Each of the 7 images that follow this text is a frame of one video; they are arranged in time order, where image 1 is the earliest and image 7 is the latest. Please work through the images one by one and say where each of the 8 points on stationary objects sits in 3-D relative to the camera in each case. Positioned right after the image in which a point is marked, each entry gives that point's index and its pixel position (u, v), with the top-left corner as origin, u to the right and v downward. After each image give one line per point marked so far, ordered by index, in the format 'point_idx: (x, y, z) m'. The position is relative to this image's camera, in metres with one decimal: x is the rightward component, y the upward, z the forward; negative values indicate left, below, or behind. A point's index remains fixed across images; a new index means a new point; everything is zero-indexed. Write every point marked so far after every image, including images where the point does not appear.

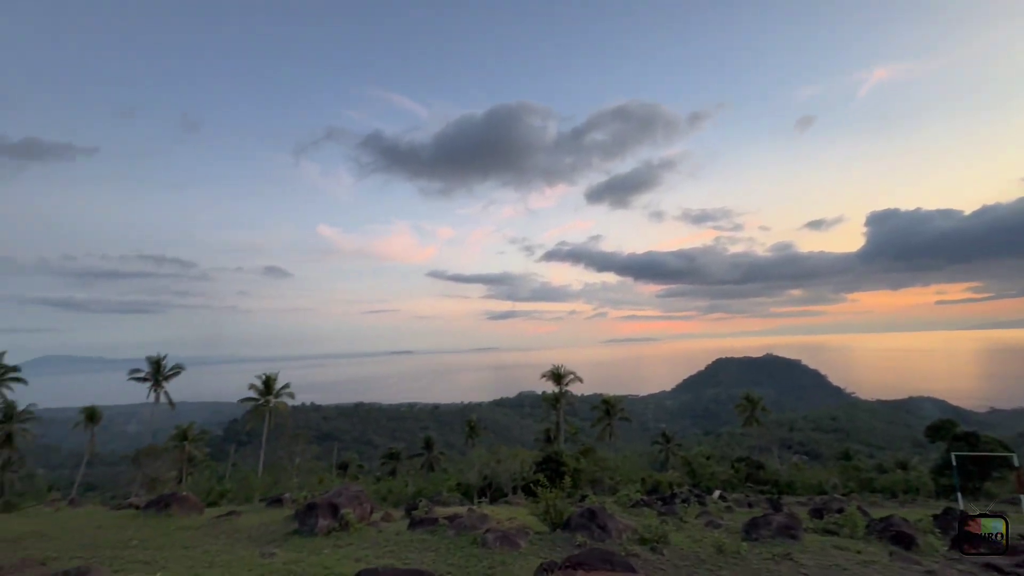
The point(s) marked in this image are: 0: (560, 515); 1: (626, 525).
0: (+1.5, -7.2, +14.8) m
1: (+3.5, -7.3, +14.4) m
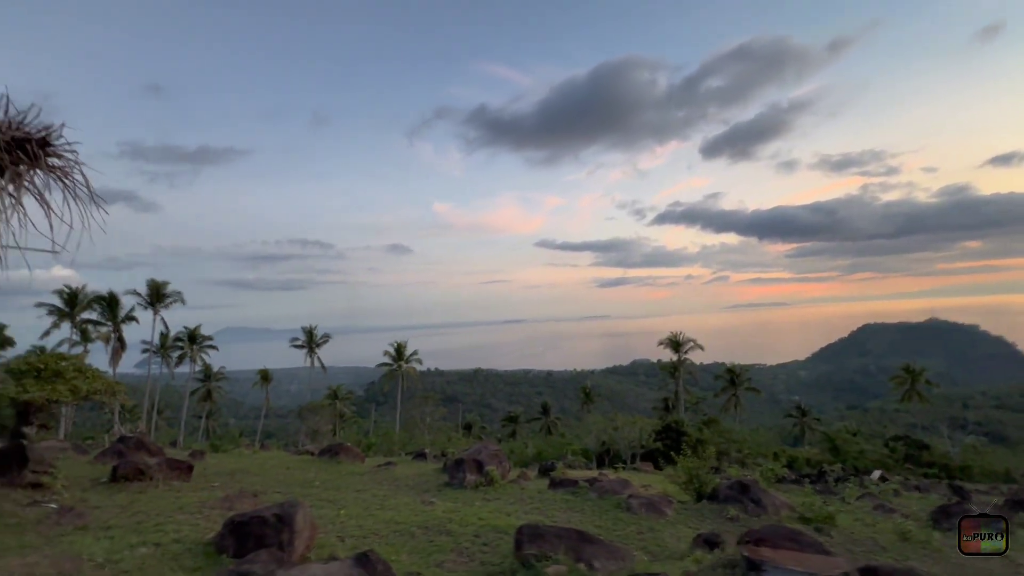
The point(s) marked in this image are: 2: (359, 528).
0: (+5.8, -6.0, +14.1) m
1: (+7.6, -6.0, +13.2) m
2: (-3.2, -5.1, +9.9) m
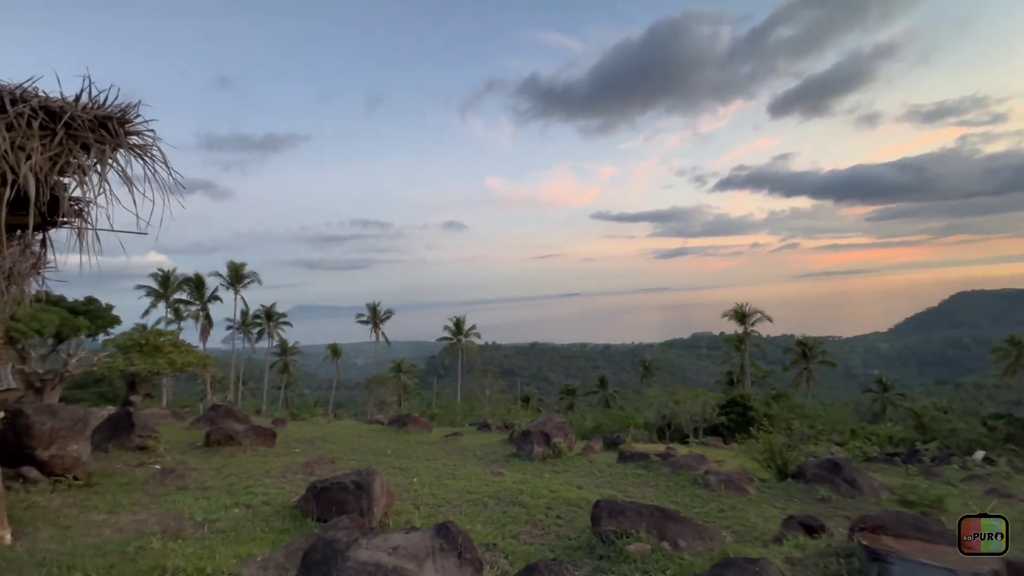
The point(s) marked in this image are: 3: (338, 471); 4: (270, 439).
0: (+7.8, -5.0, +13.2) m
1: (+9.5, -5.0, +12.1) m
2: (-1.7, -4.4, +10.0) m
3: (-4.6, -4.9, +12.4) m
4: (-8.0, -5.0, +15.6) m
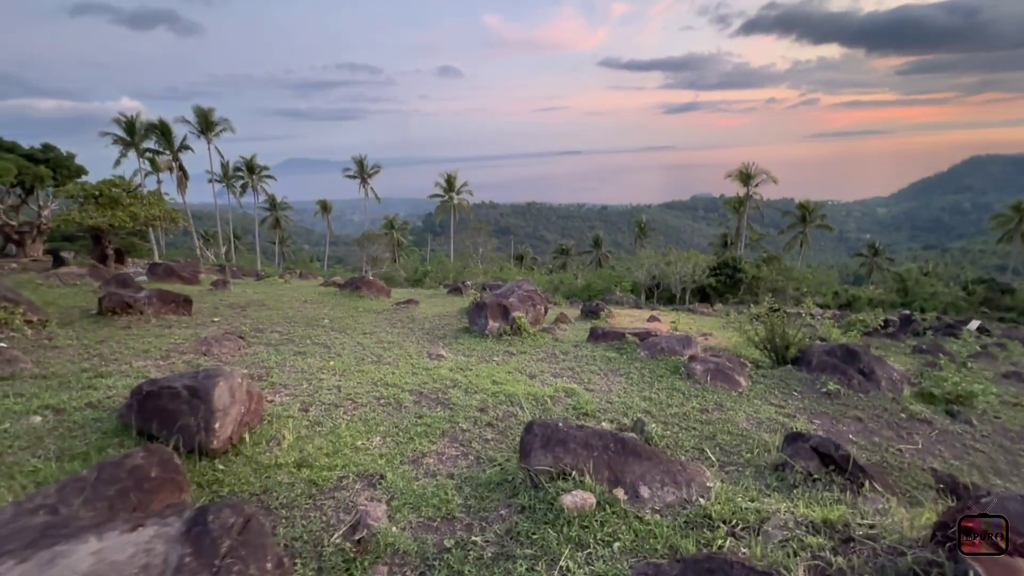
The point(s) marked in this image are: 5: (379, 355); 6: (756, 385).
0: (+6.5, -1.4, +11.0) m
1: (+8.2, -1.8, +10.0) m
2: (-2.9, -1.7, +7.8) m
3: (-5.8, -1.3, +10.2) m
4: (-9.2, -0.5, +13.2) m
5: (-2.8, -1.4, +10.0) m
6: (+4.8, -1.9, +9.2) m
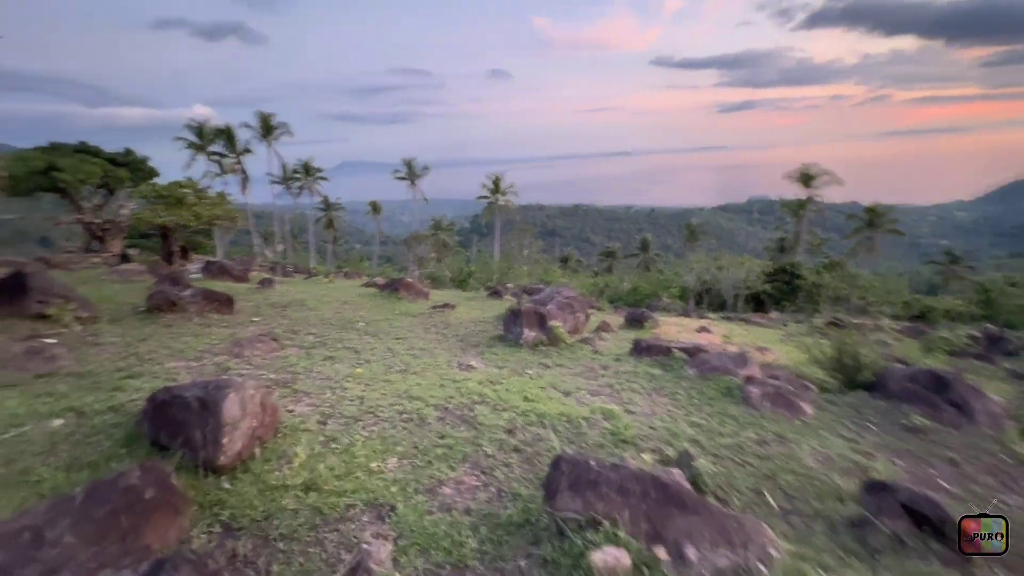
0: (+7.3, -1.7, +9.7) m
1: (+8.9, -2.2, +8.6) m
2: (-2.4, -1.8, +7.4) m
3: (-5.1, -1.4, +10.1) m
4: (-8.1, -0.5, +13.4) m
5: (-2.1, -1.5, +9.6) m
6: (+5.4, -2.2, +8.1) m
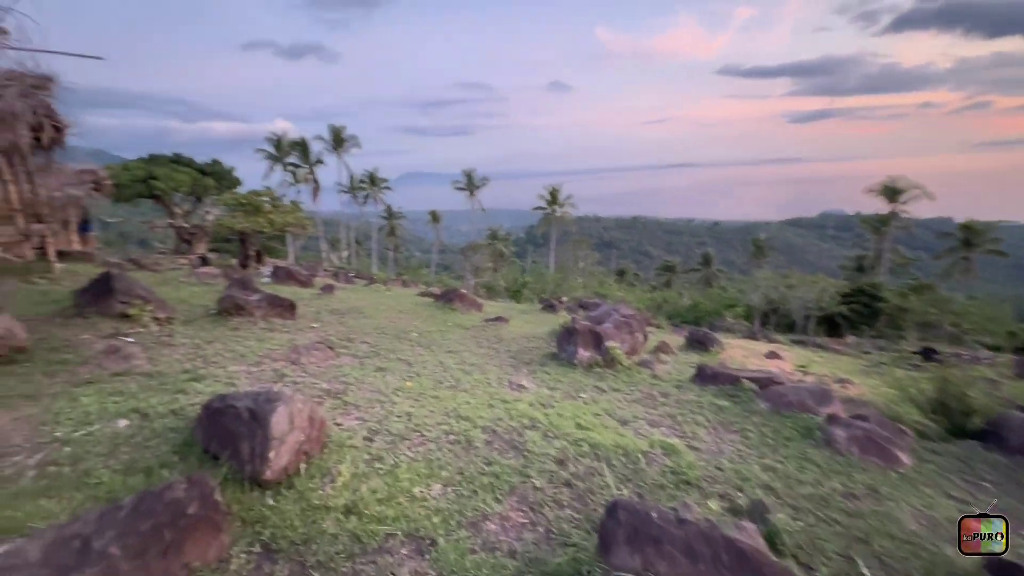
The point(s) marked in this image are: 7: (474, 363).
0: (+8.3, -2.3, +8.4) m
1: (+9.7, -2.8, +7.1) m
2: (-1.6, -2.0, +7.2) m
3: (-3.9, -1.6, +10.2) m
4: (-6.6, -0.7, +13.9) m
5: (-1.1, -1.8, +9.4) m
6: (+6.2, -2.7, +7.0) m
7: (-0.9, -1.7, +10.7) m
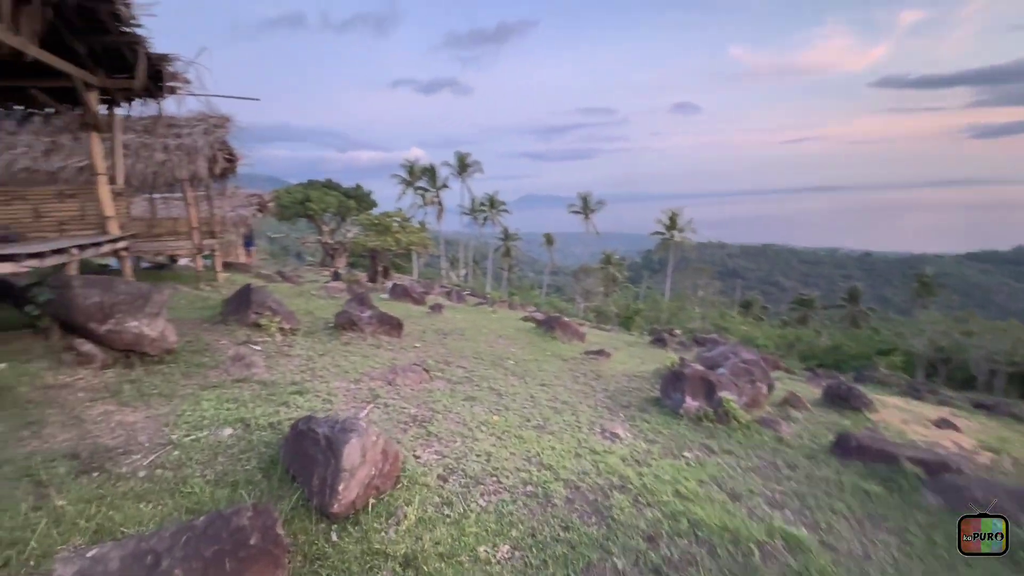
0: (+9.5, -3.3, +5.6) m
1: (+10.6, -3.8, +4.0) m
2: (-0.4, -2.5, +6.8) m
3: (-1.9, -2.1, +10.2) m
4: (-3.6, -1.2, +14.5) m
5: (+0.7, -2.4, +8.8) m
6: (+7.1, -3.5, +4.8) m
7: (+1.2, -2.4, +10.0) m
